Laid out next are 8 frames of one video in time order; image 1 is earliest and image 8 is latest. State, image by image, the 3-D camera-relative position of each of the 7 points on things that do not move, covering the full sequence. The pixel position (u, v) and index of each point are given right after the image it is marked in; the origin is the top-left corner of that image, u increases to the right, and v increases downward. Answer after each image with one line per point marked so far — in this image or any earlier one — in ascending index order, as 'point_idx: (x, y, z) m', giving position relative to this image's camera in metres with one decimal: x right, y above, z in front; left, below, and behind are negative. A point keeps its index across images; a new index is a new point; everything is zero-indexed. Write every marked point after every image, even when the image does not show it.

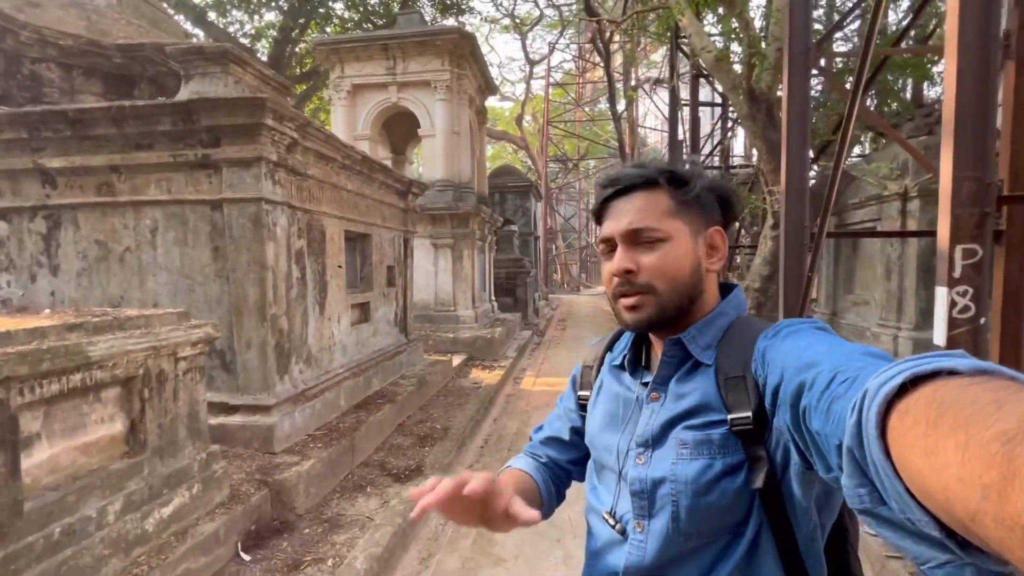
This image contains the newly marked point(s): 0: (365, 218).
0: (-1.5, +0.7, +5.0) m
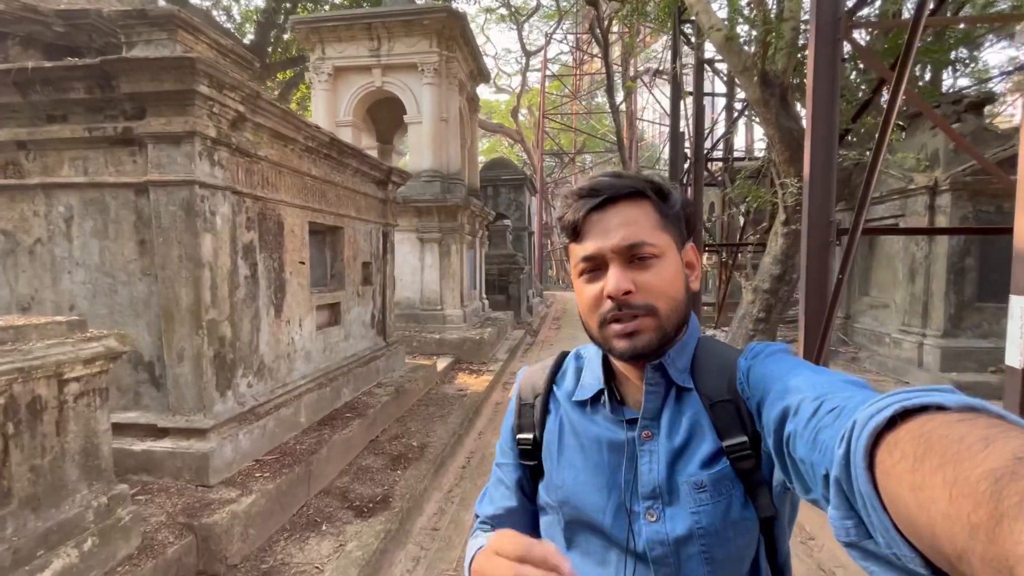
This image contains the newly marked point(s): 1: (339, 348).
0: (-1.6, +0.7, +4.4) m
1: (-1.6, -0.6, +4.6) m
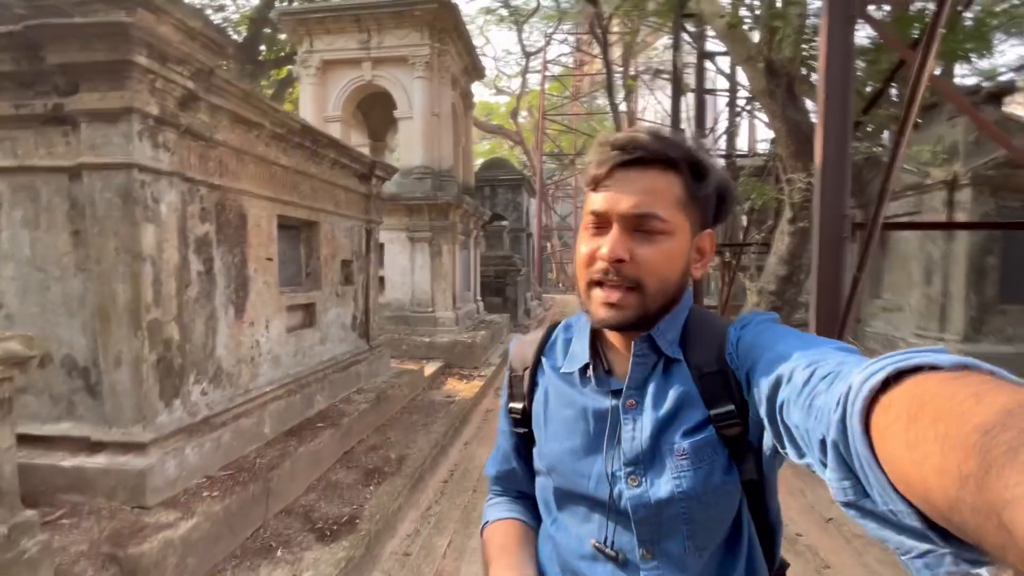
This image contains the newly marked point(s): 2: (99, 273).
0: (-1.7, +0.7, +4.1) m
1: (-1.8, -0.6, +4.3) m
2: (-2.1, +0.1, +2.5) m
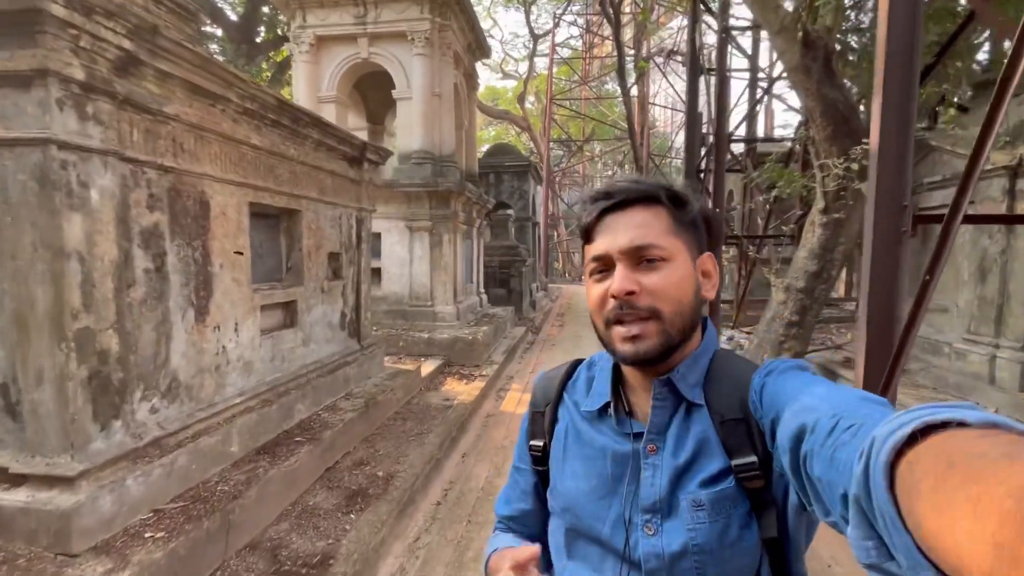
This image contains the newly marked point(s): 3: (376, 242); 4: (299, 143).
0: (-1.7, +0.8, +3.7) m
1: (-1.7, -0.5, +3.8) m
2: (-2.1, +0.1, +2.1) m
3: (-2.1, +0.7, +7.4) m
4: (-1.7, +1.1, +3.8) m
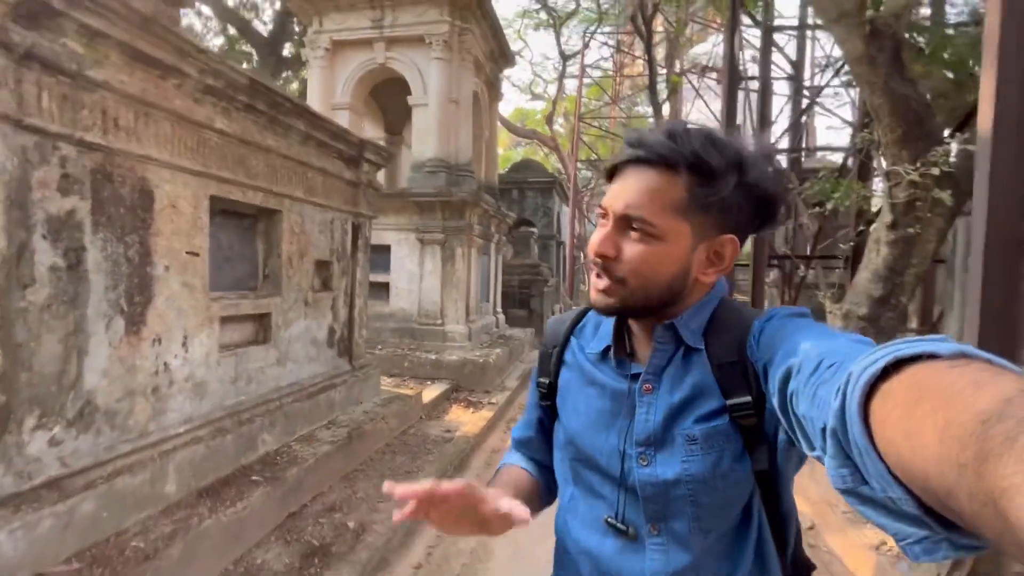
0: (-1.7, +0.7, +3.2) m
1: (-1.7, -0.6, +3.3) m
2: (-2.2, +0.1, +1.6) m
3: (-1.8, +0.5, +6.9) m
4: (-1.6, +1.1, +3.3) m
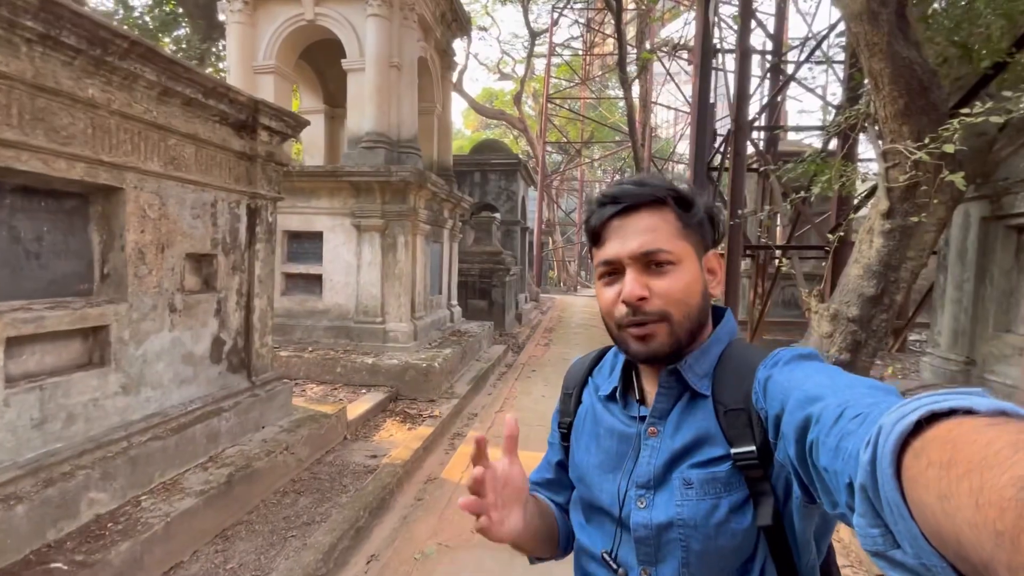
0: (-2.1, +0.7, +2.4) m
1: (-2.1, -0.6, +2.5) m
2: (-2.5, 0.0, +0.7) m
3: (-2.4, +0.6, +6.1) m
4: (-2.0, +1.0, +2.5) m
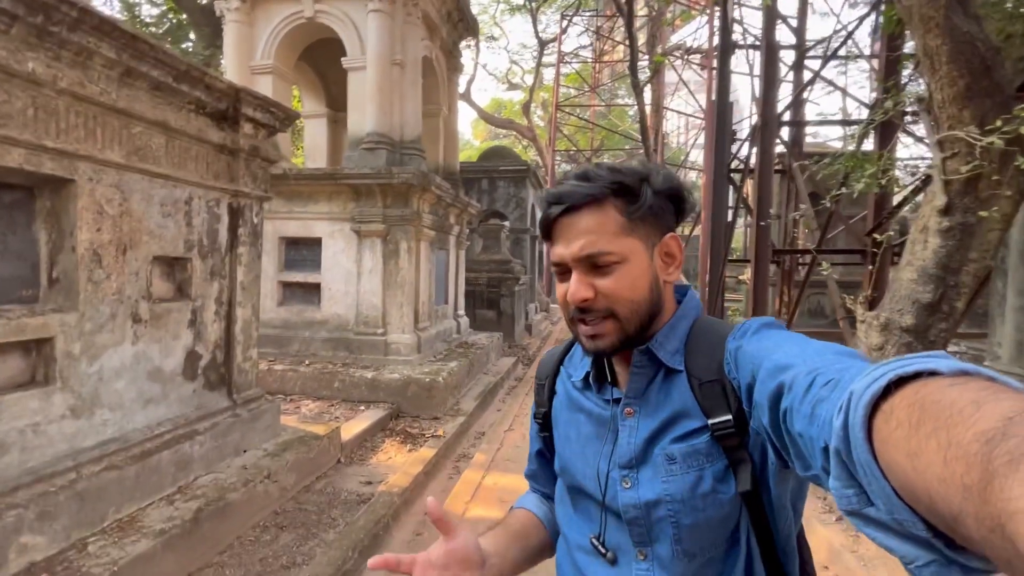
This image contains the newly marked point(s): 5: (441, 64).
0: (-2.0, +0.7, +2.0) m
1: (-2.1, -0.7, +2.1) m
2: (-2.5, 0.0, +0.4) m
3: (-2.3, +0.5, +5.7) m
4: (-2.0, +1.0, +2.1) m
5: (-1.0, +3.3, +7.1) m
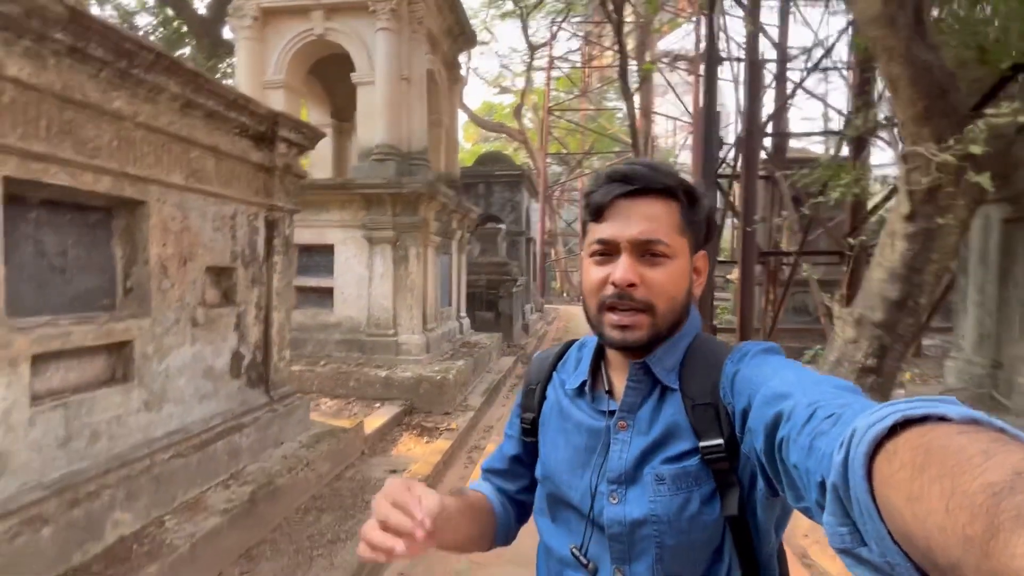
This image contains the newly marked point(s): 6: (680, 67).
0: (-1.9, +0.6, +2.3) m
1: (-1.9, -0.7, +2.4) m
2: (-2.3, 0.0, +0.7) m
3: (-2.3, +0.4, +6.0) m
4: (-1.9, +1.0, +2.4) m
5: (-1.1, +3.2, +7.4) m
6: (+4.4, +5.9, +12.8) m
